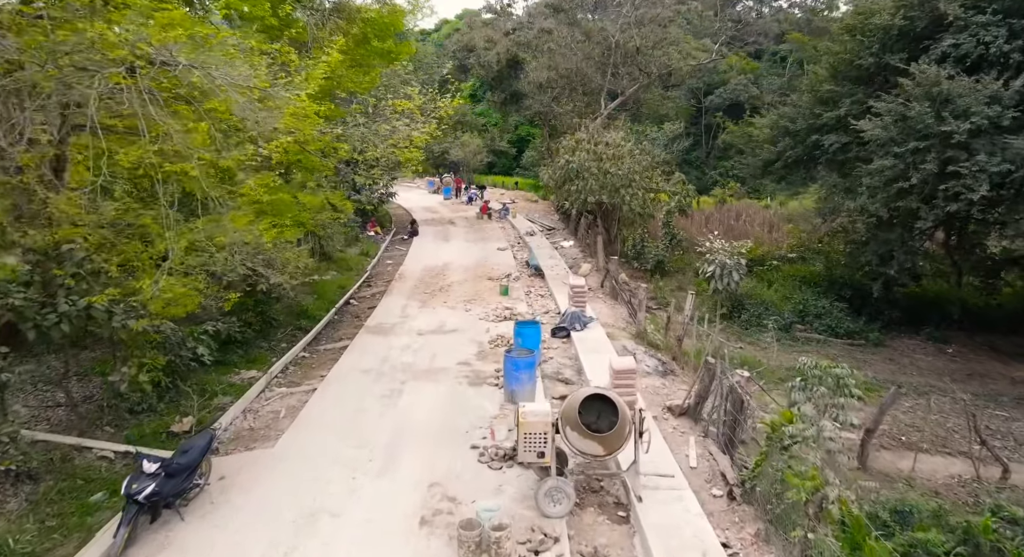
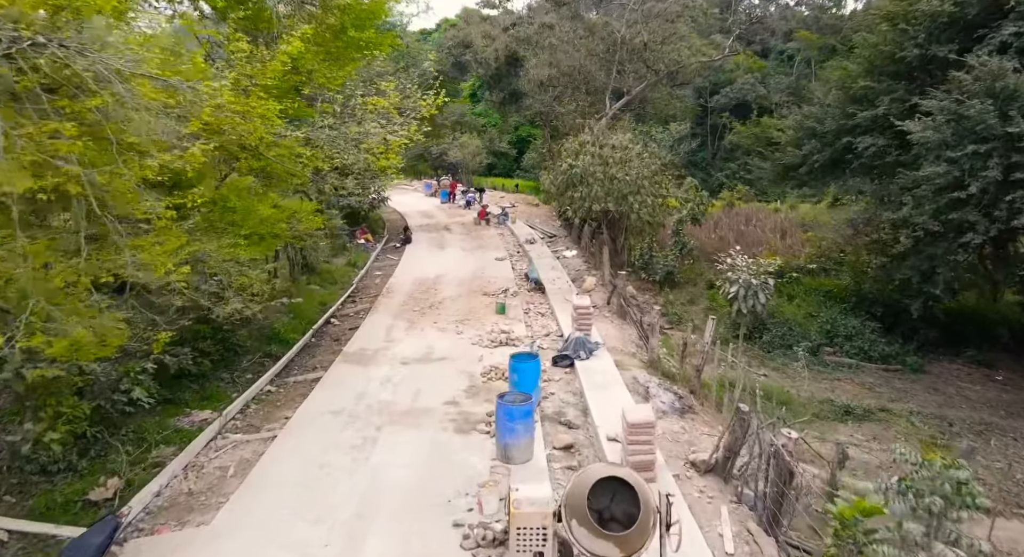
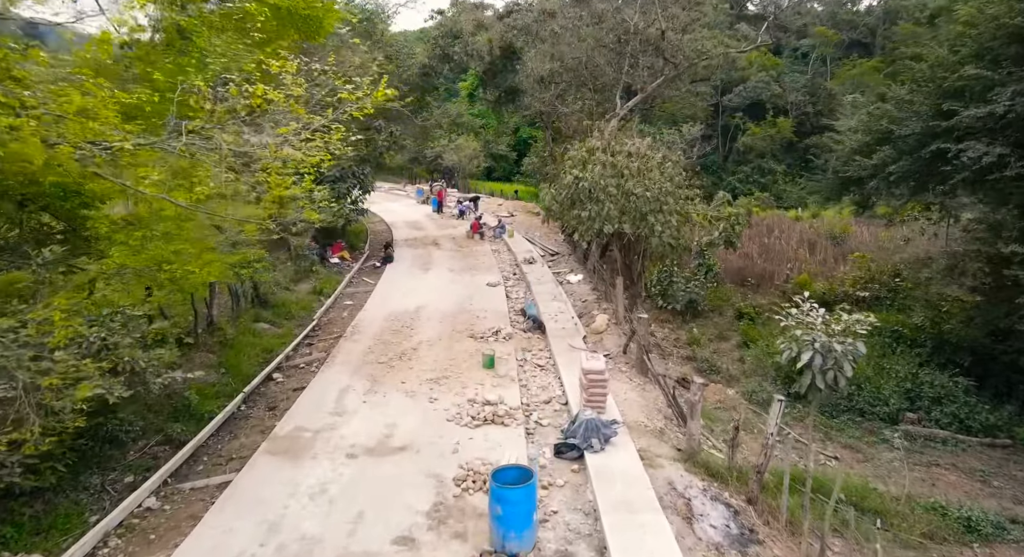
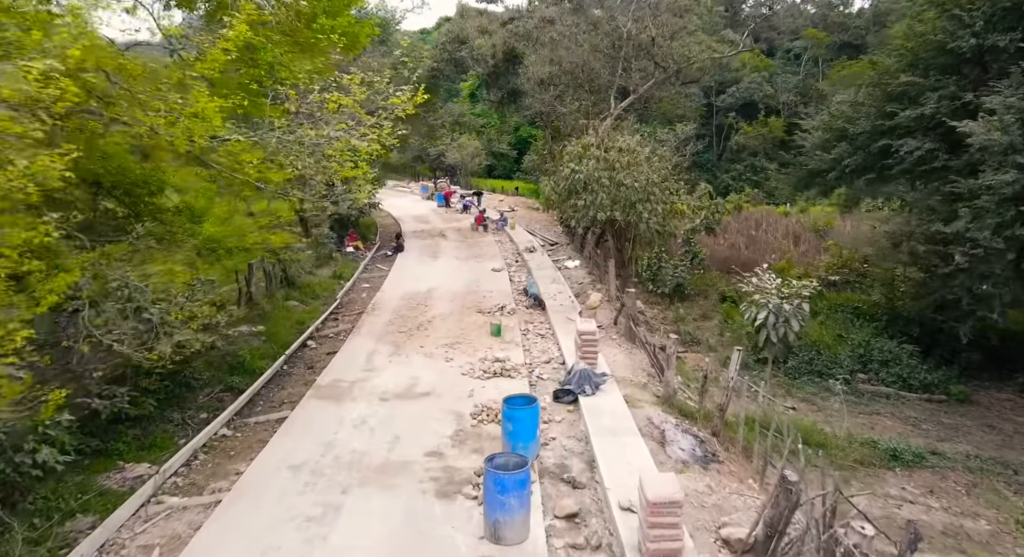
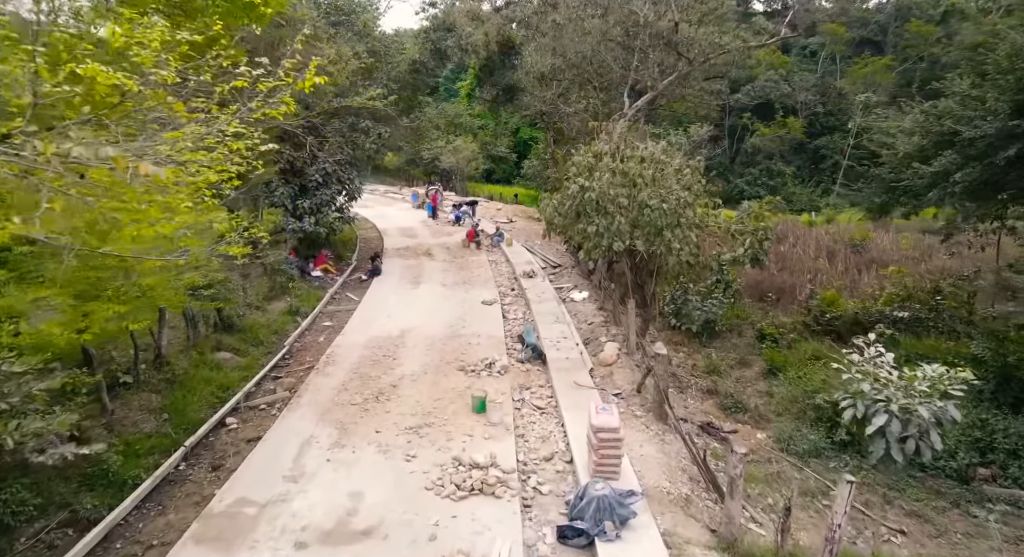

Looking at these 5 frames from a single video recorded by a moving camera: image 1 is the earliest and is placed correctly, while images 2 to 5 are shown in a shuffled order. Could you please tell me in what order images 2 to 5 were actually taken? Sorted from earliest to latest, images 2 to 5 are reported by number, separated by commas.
2, 4, 3, 5
